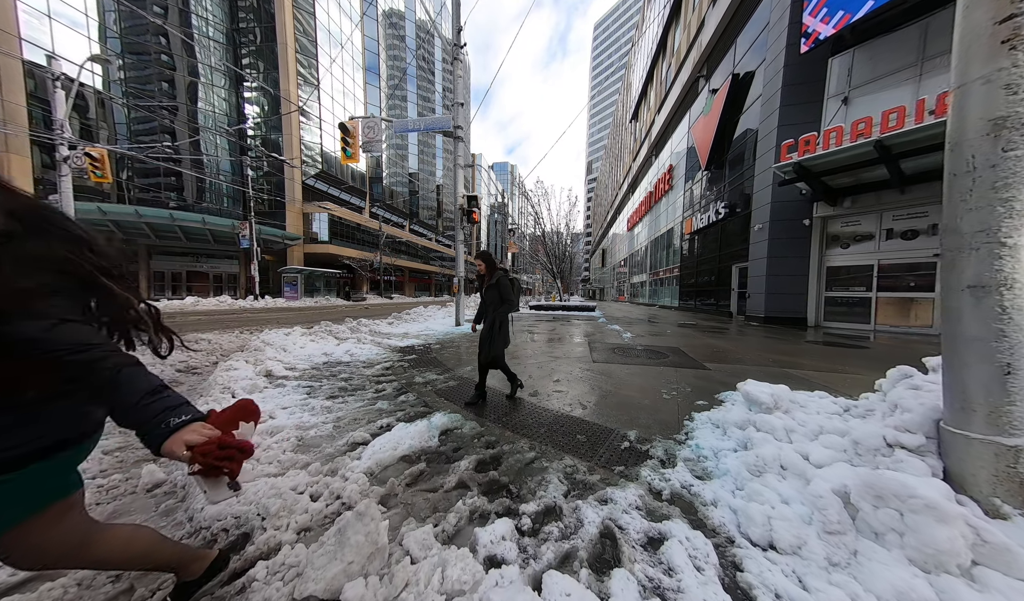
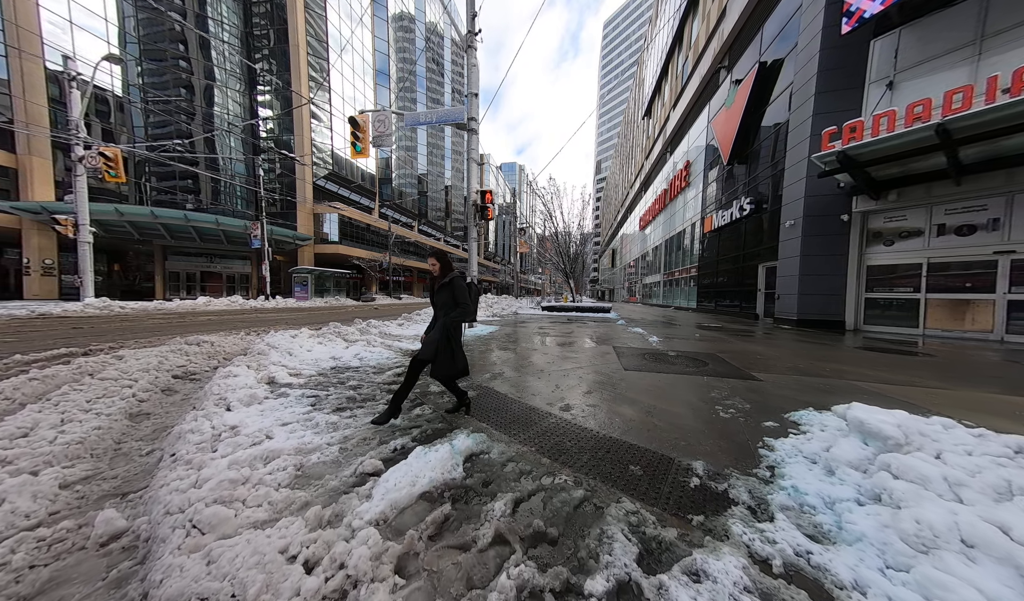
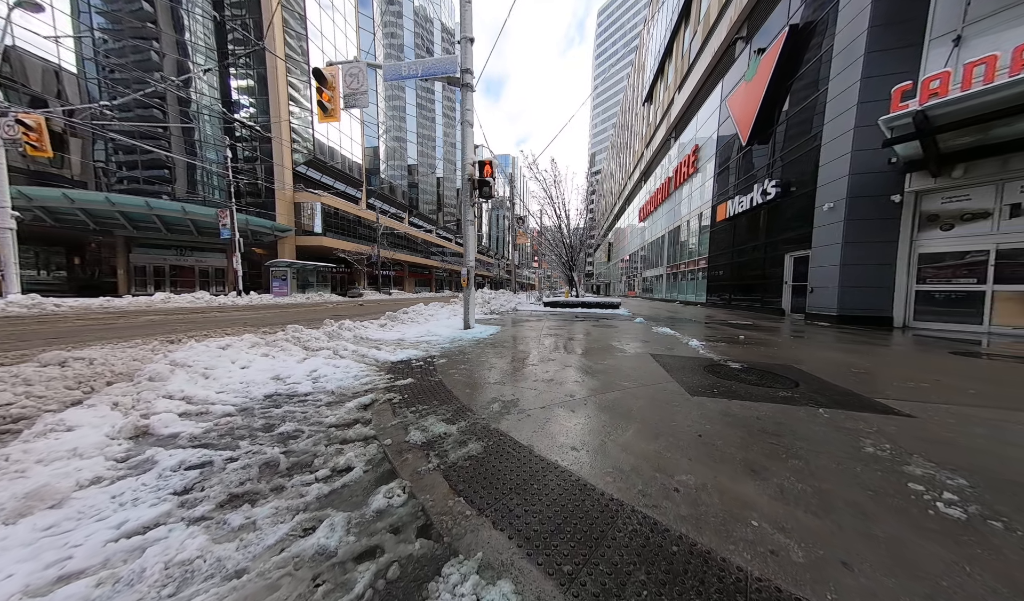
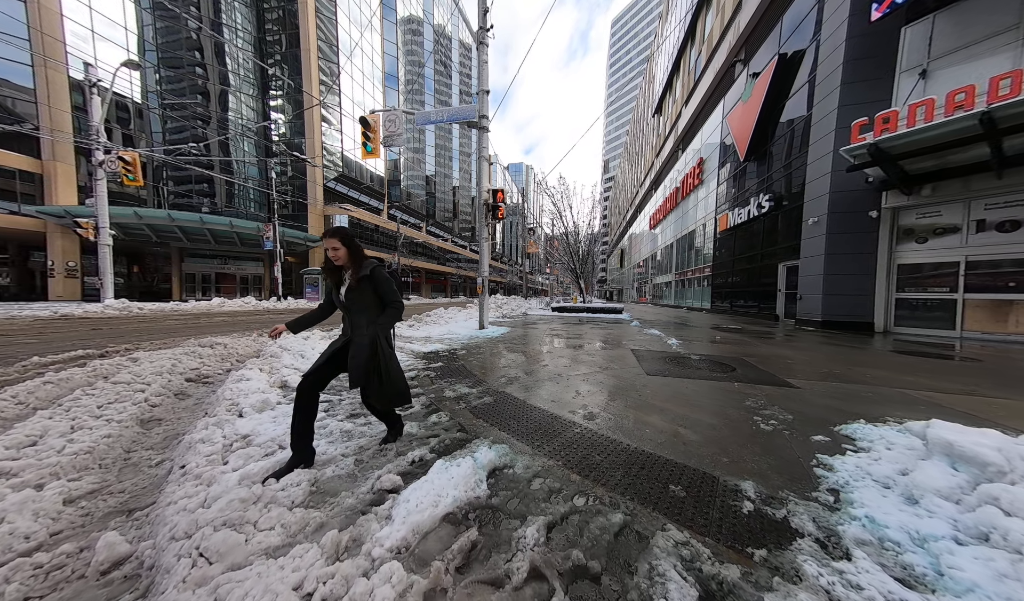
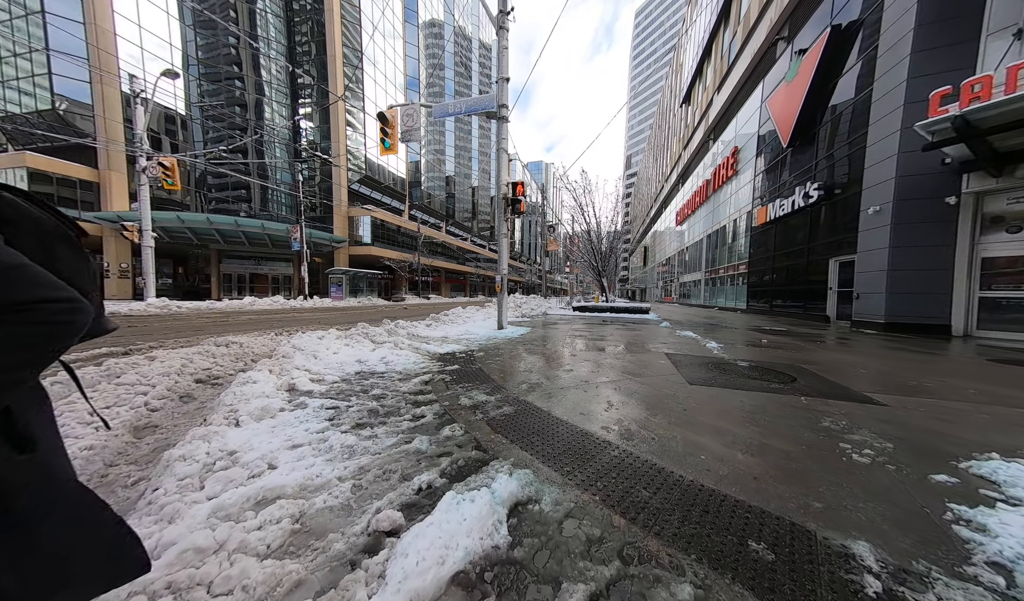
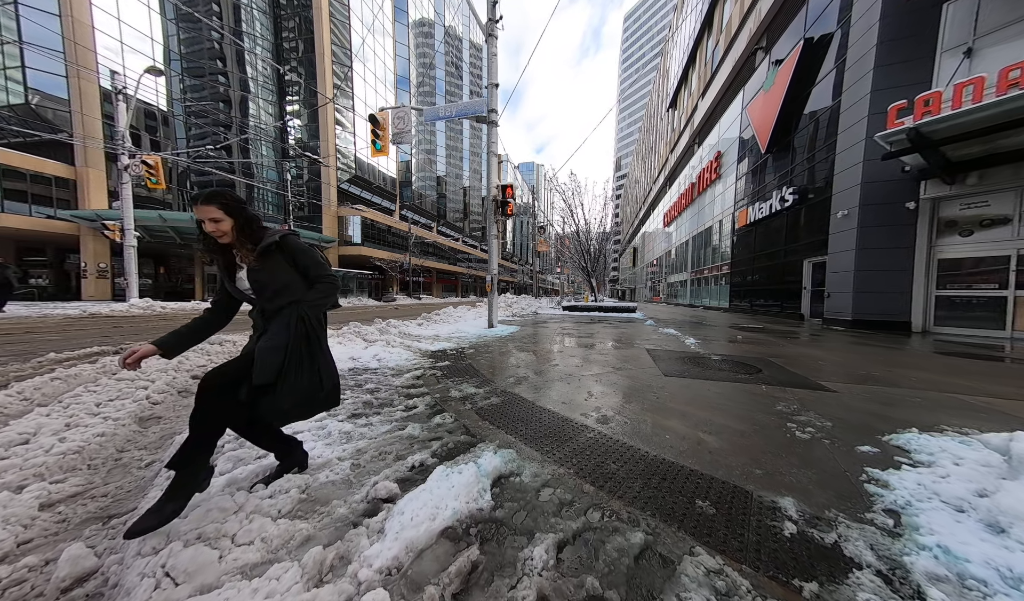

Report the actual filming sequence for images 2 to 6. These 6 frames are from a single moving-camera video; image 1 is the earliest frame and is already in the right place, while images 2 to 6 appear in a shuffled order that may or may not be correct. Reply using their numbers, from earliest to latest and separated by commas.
2, 4, 6, 5, 3
